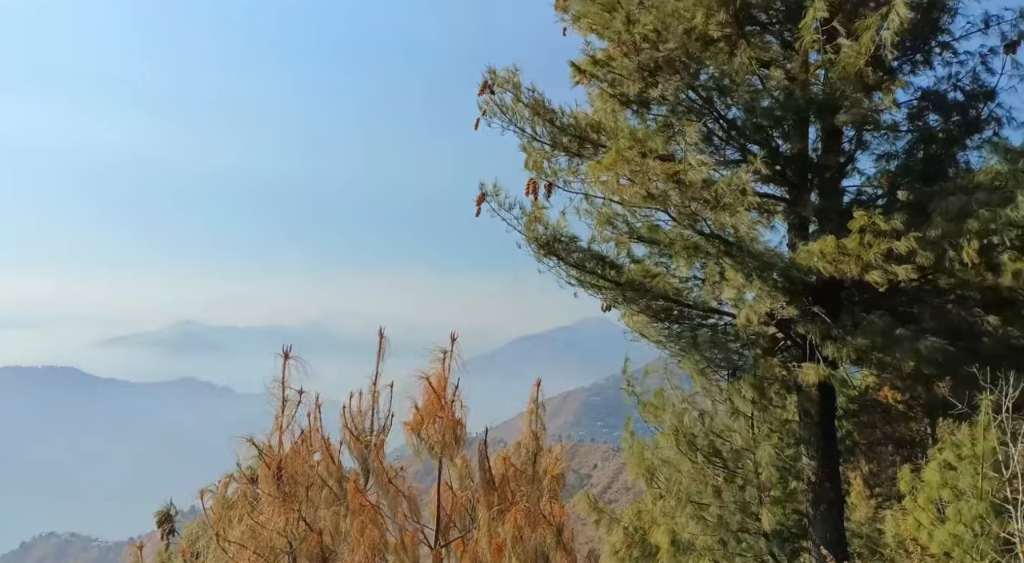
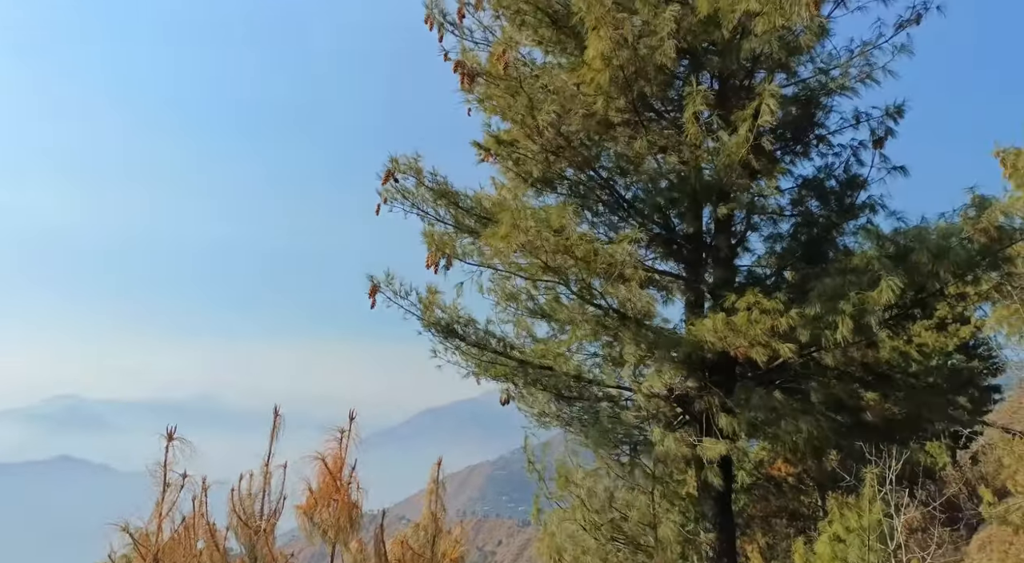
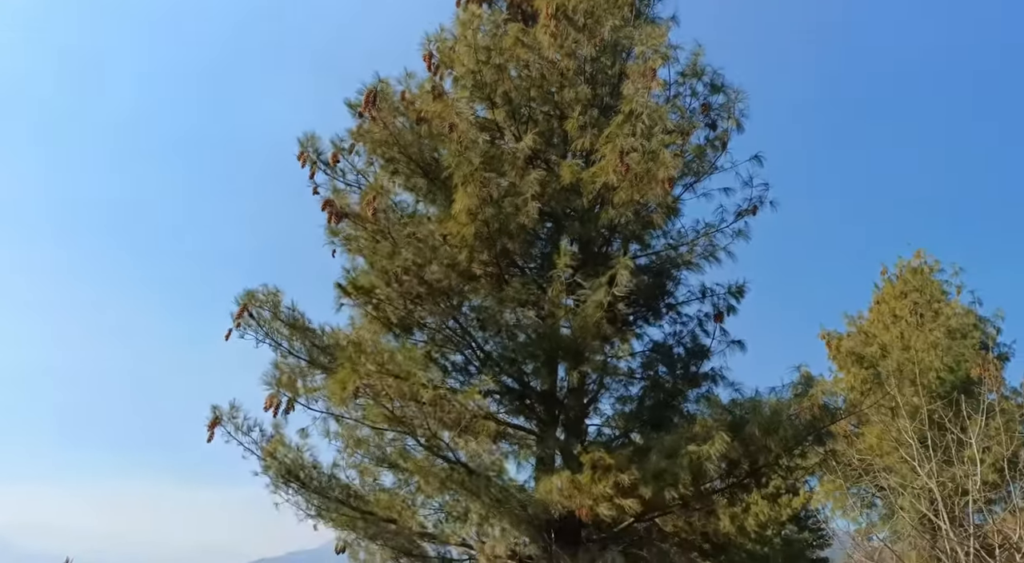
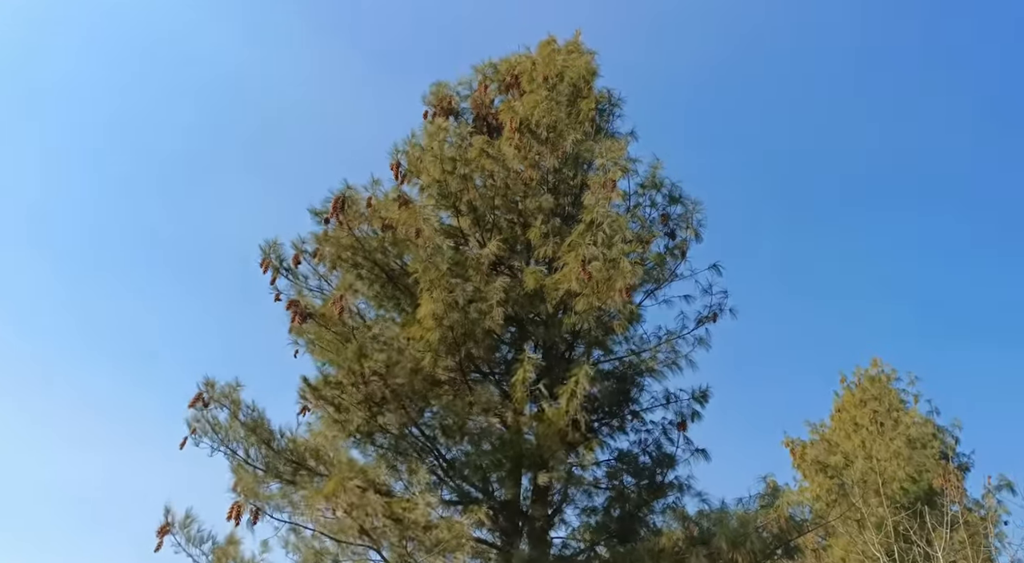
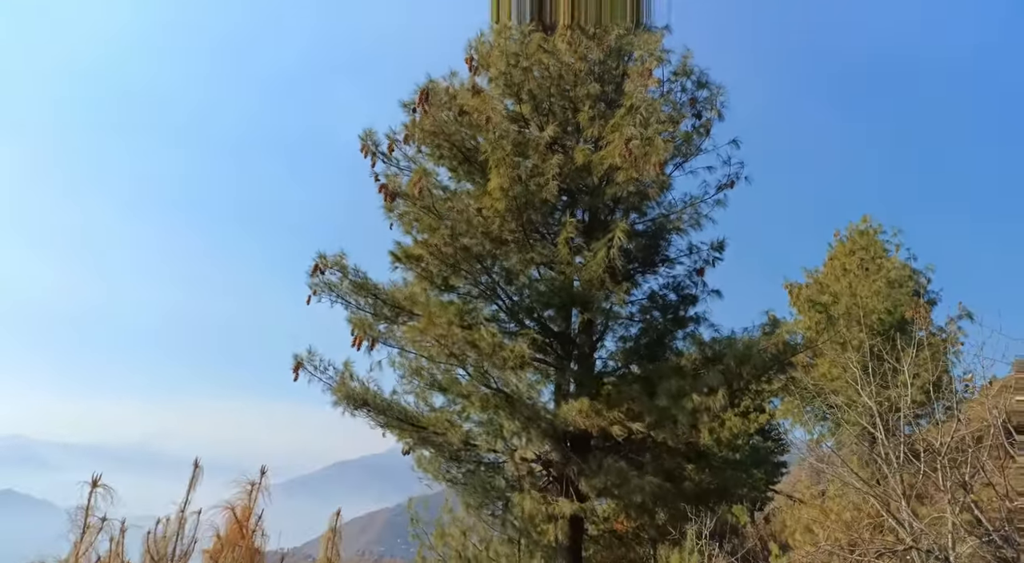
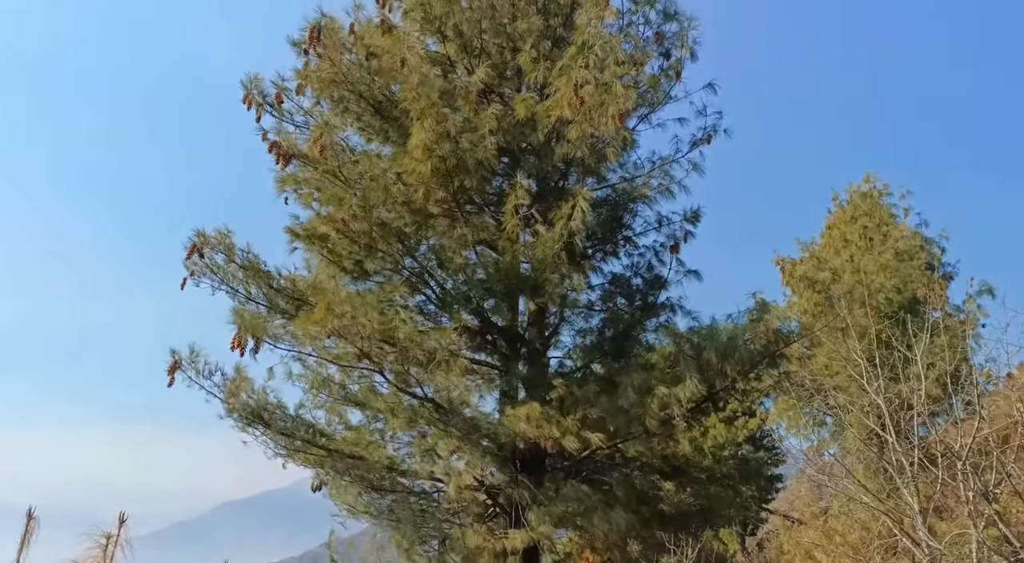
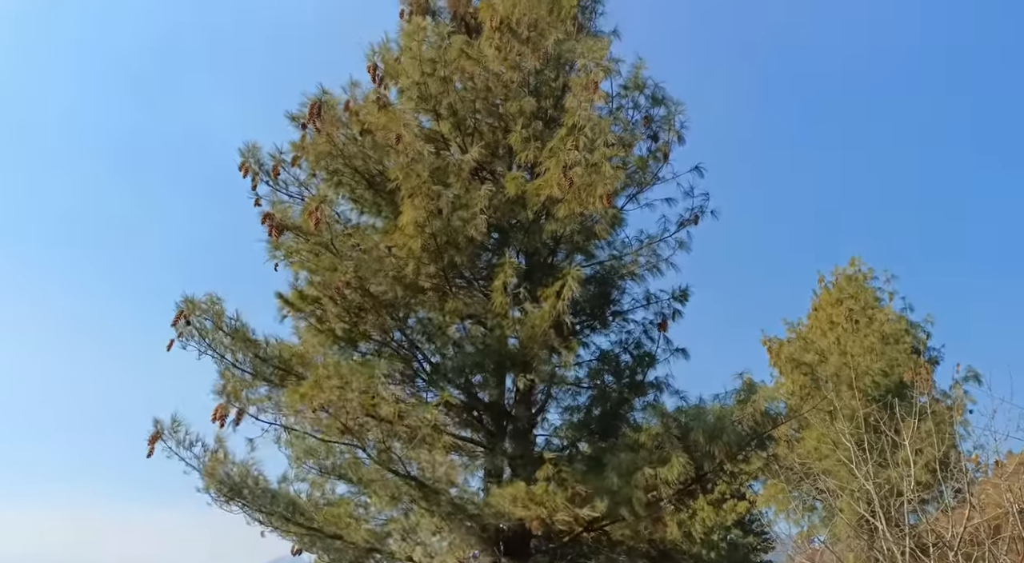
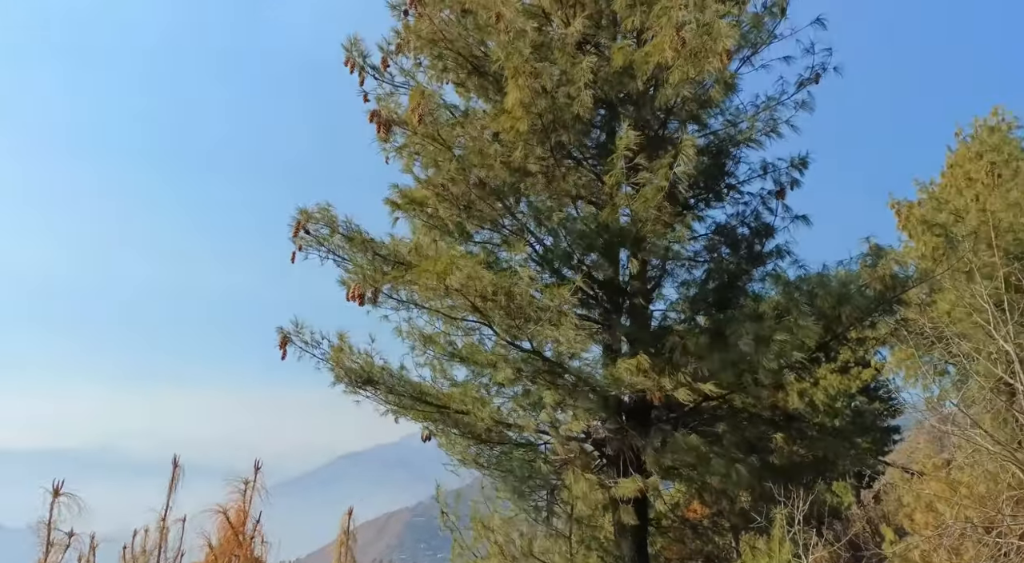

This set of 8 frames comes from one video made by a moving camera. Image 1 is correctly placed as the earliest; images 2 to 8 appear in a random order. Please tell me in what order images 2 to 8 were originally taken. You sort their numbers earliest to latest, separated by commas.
2, 8, 6, 7, 4, 3, 5
